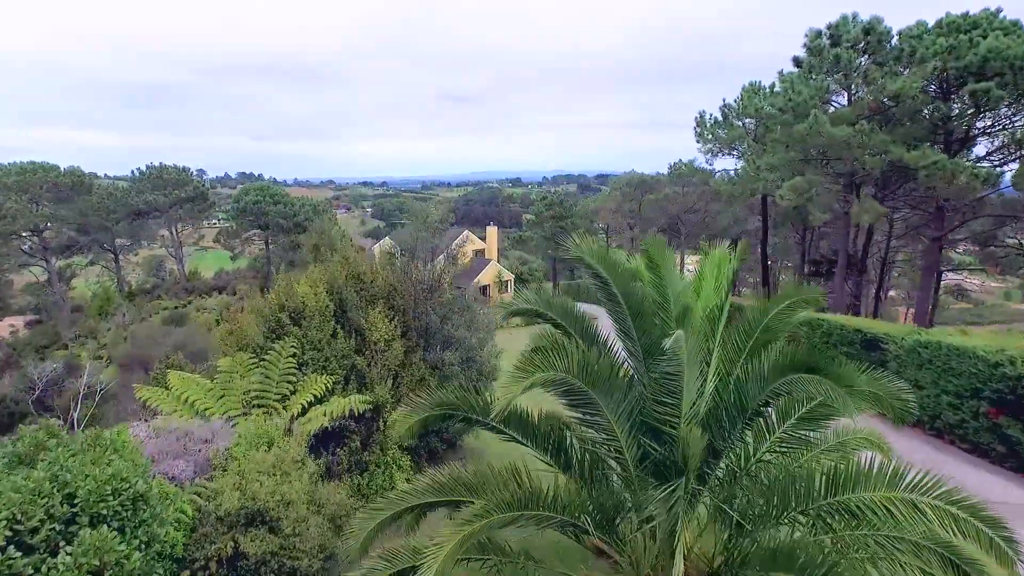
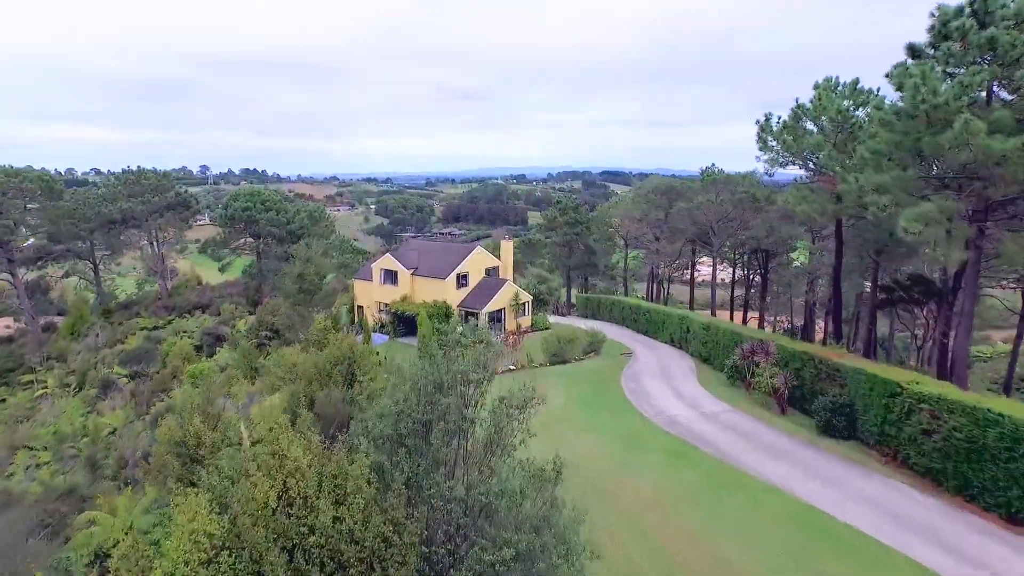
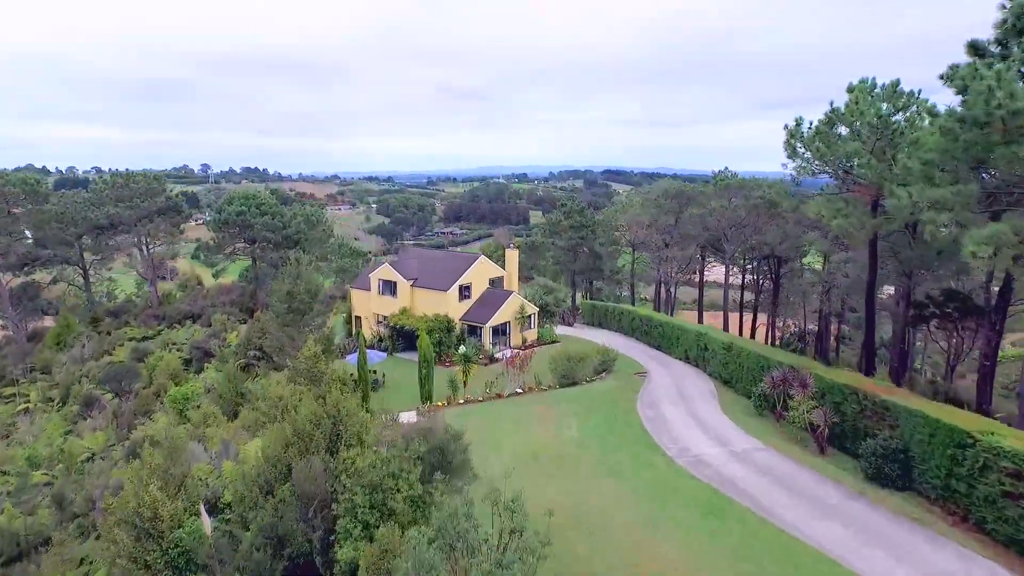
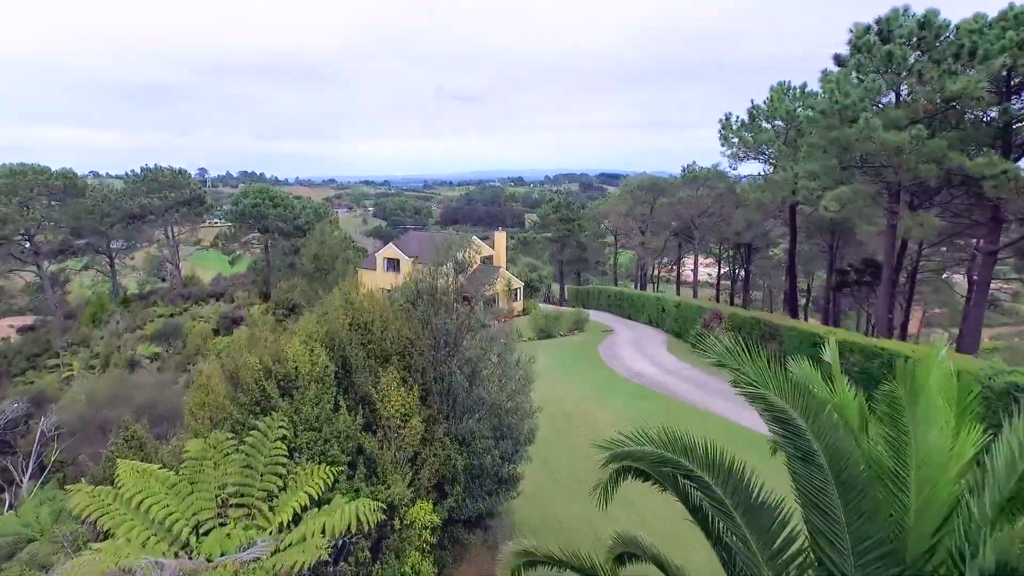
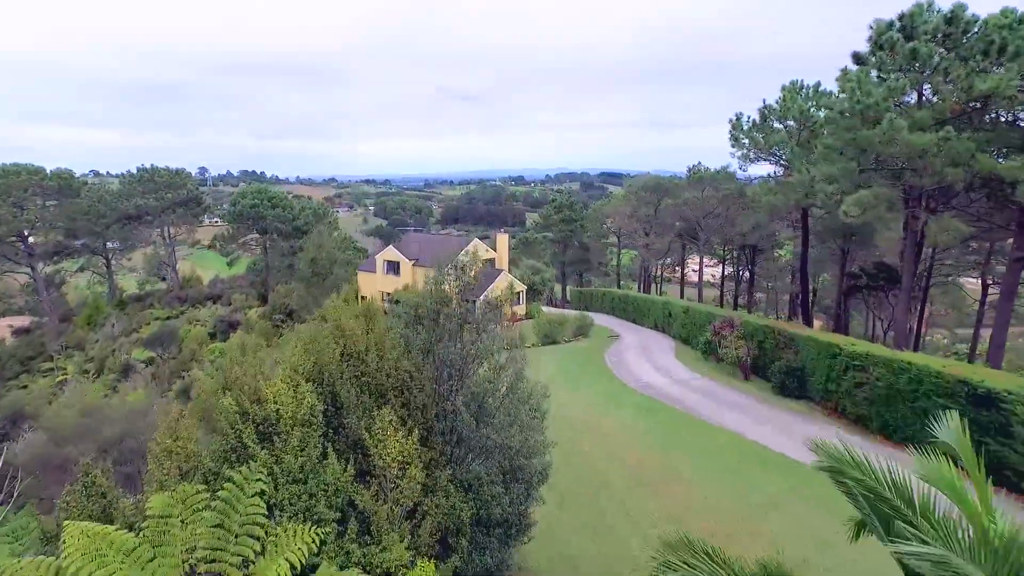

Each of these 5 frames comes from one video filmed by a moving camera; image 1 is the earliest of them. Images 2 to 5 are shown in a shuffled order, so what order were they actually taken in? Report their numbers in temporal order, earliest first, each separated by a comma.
4, 5, 2, 3
